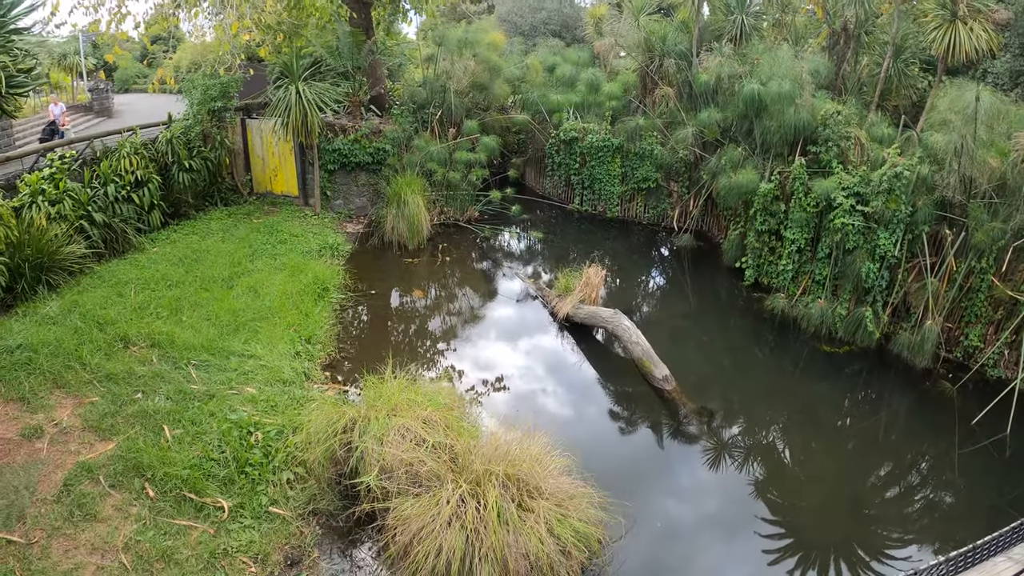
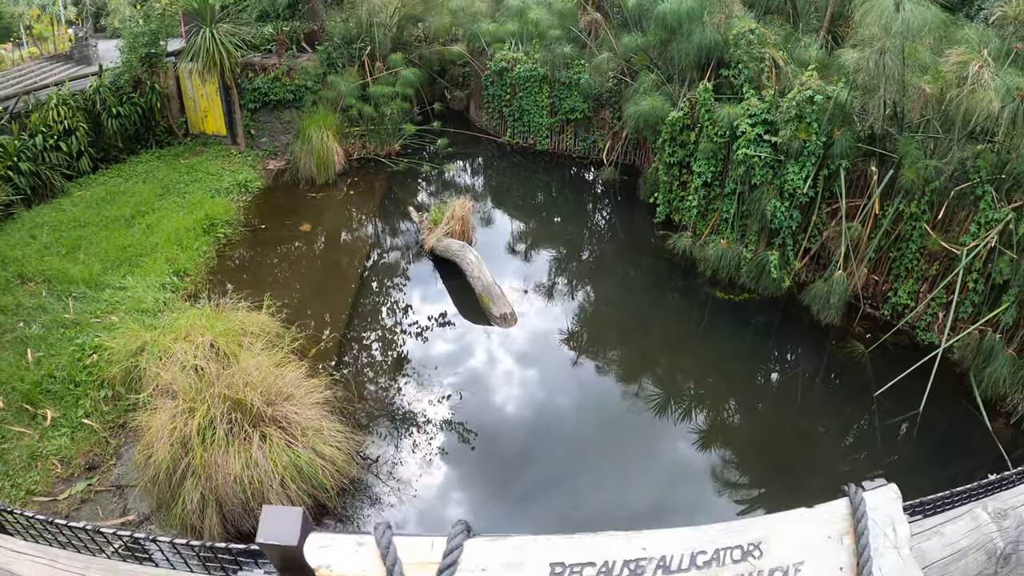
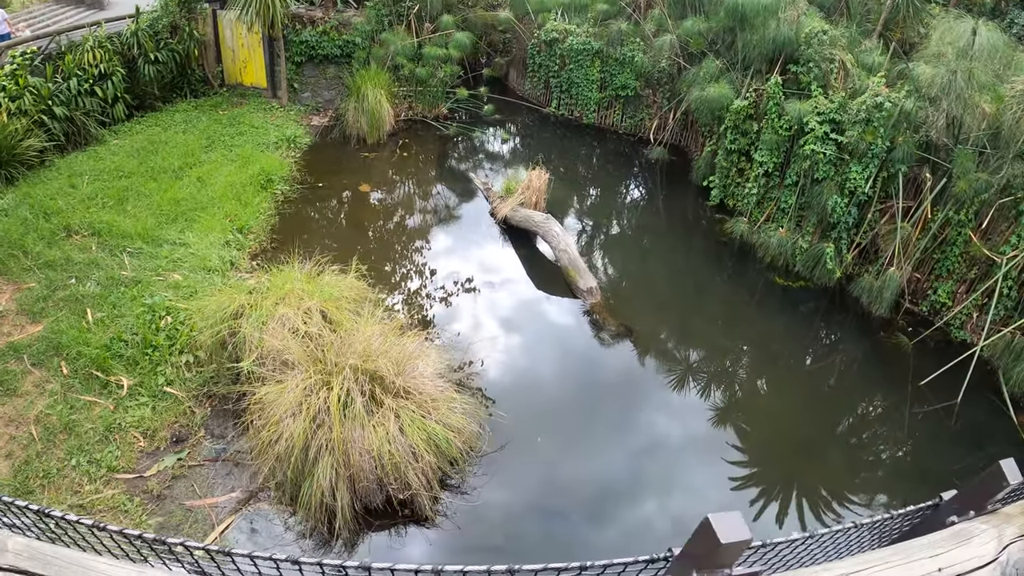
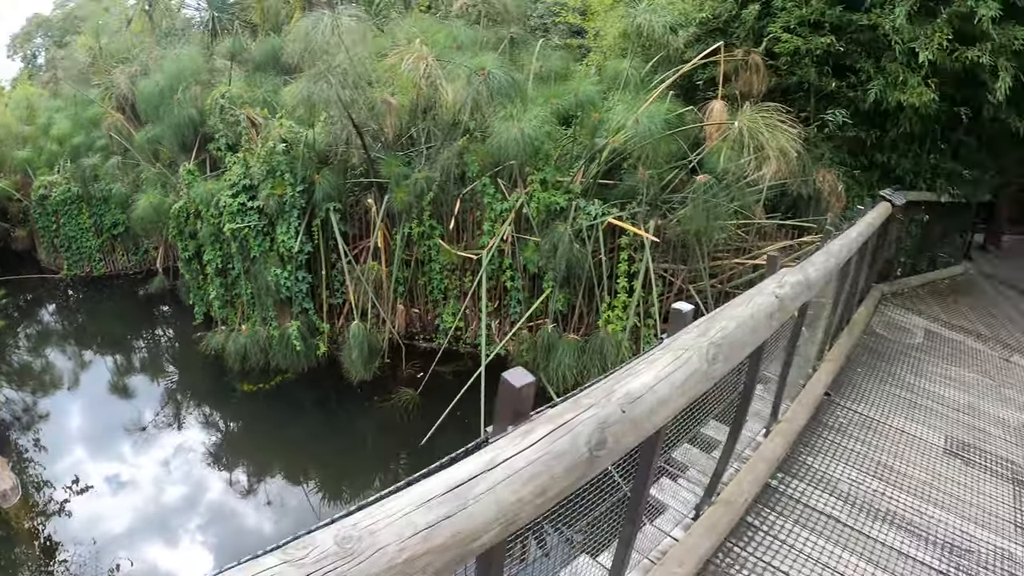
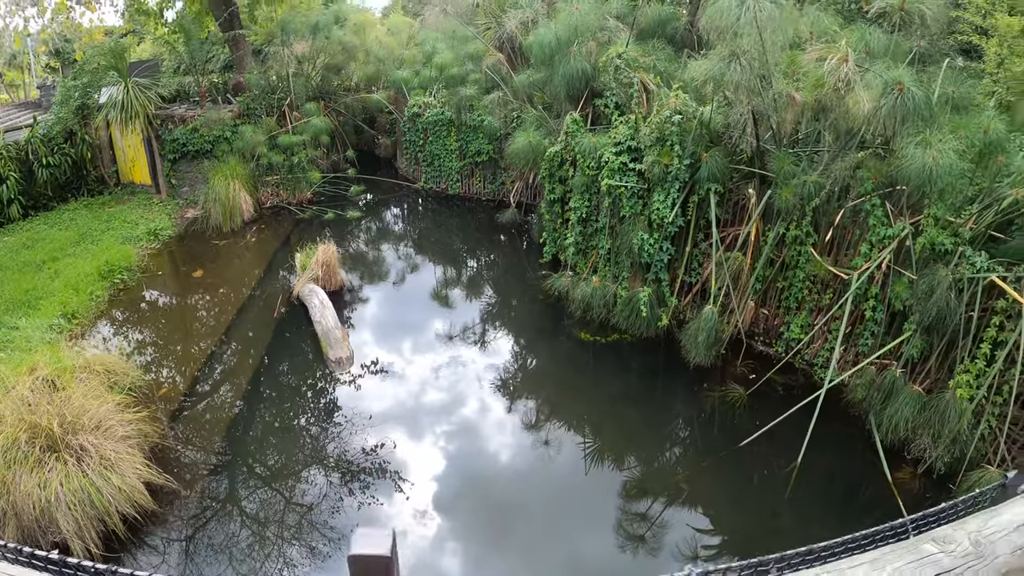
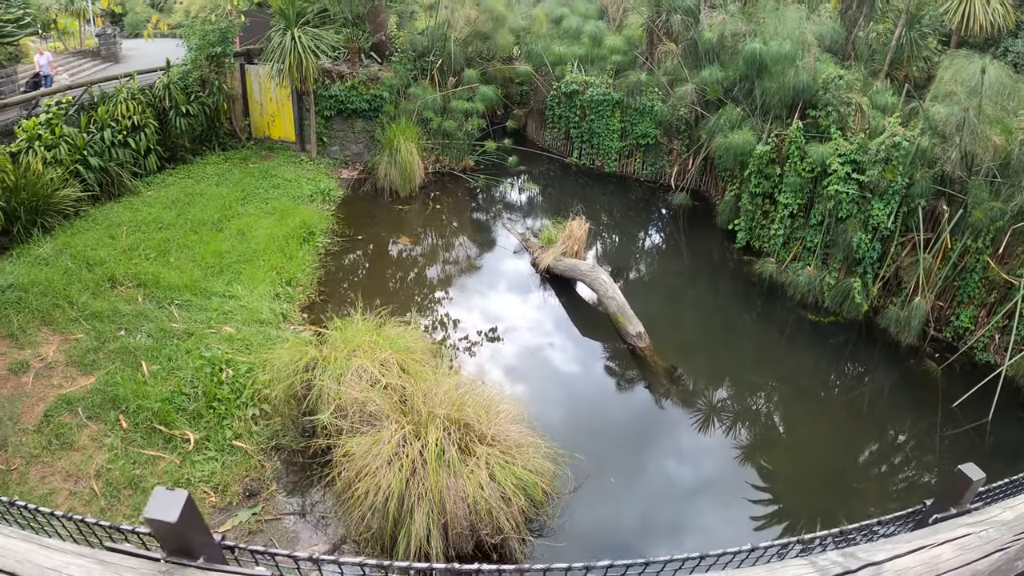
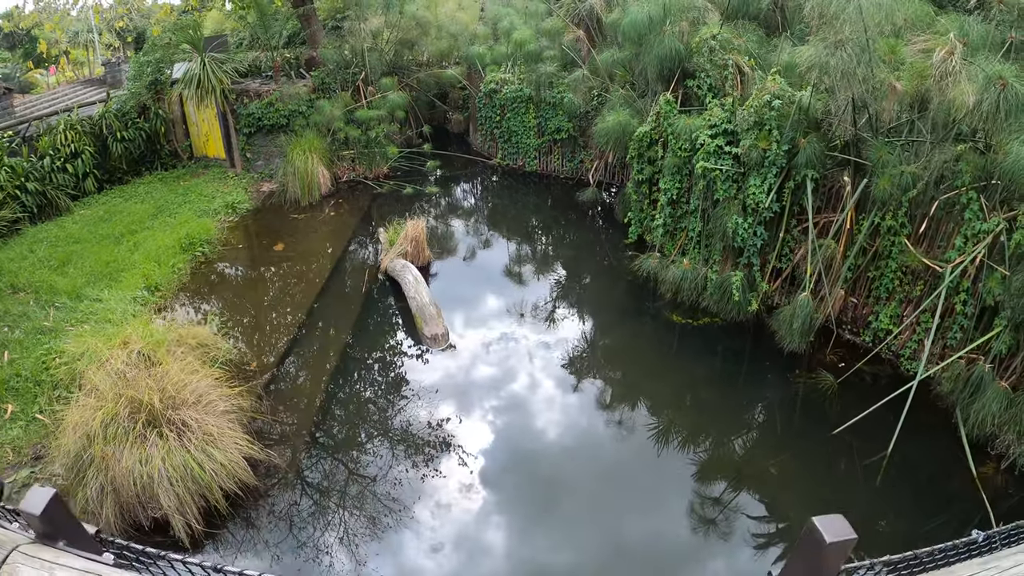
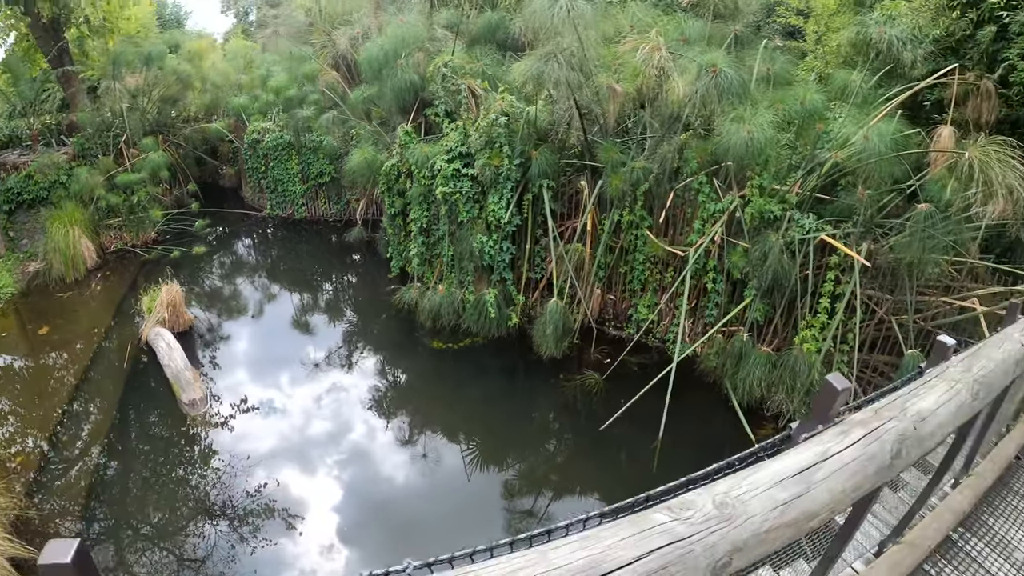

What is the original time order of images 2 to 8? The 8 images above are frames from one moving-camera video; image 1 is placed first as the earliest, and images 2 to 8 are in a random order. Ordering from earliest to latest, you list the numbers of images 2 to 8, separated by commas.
6, 3, 2, 7, 5, 8, 4
